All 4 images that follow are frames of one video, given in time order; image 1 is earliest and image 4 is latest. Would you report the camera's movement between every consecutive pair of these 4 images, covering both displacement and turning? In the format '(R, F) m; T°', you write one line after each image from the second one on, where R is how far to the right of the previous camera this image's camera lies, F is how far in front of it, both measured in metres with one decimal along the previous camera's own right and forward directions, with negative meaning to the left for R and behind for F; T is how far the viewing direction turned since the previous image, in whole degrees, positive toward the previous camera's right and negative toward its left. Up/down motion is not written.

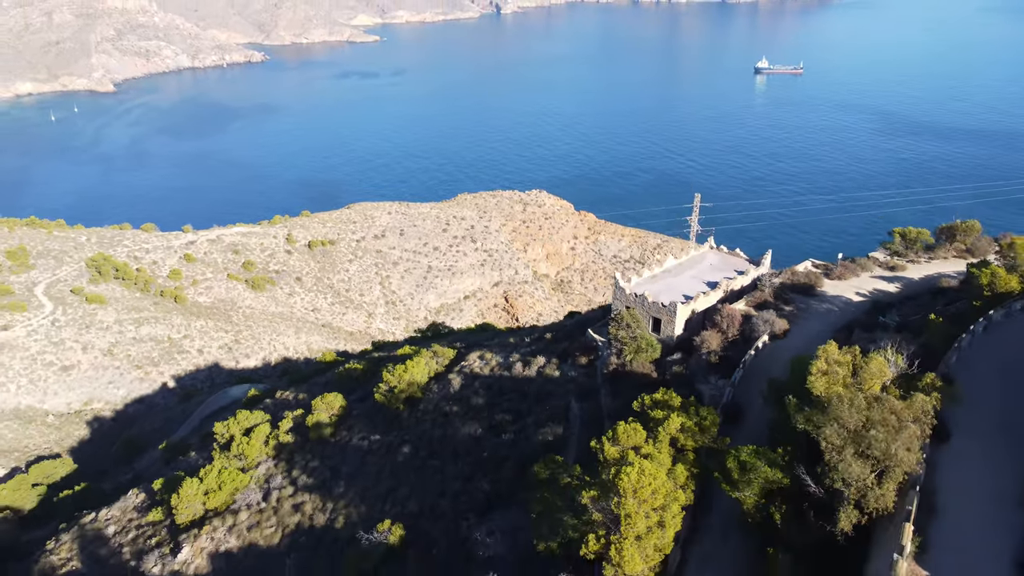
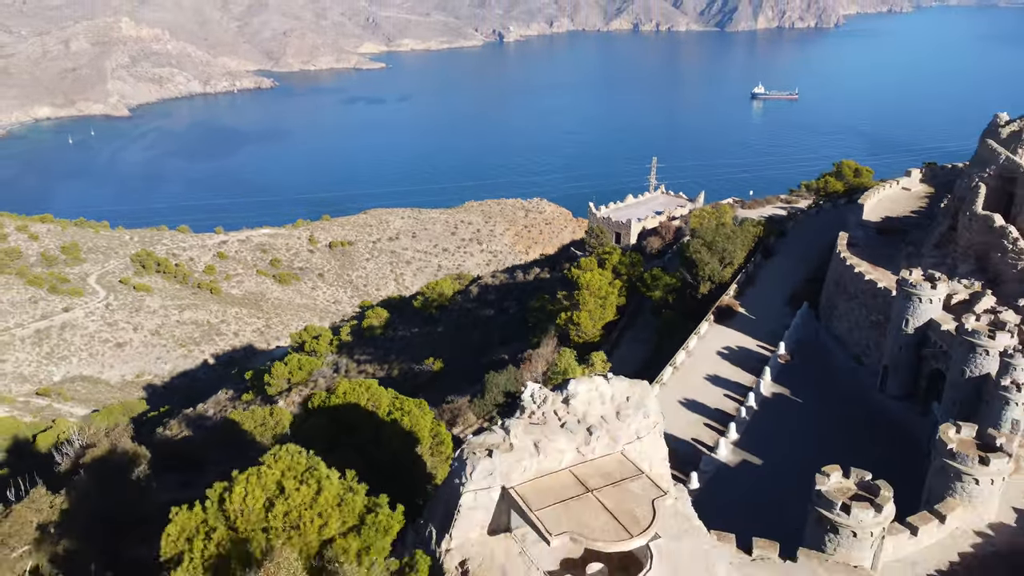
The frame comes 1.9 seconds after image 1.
(-0.1, -12.9) m; 0°
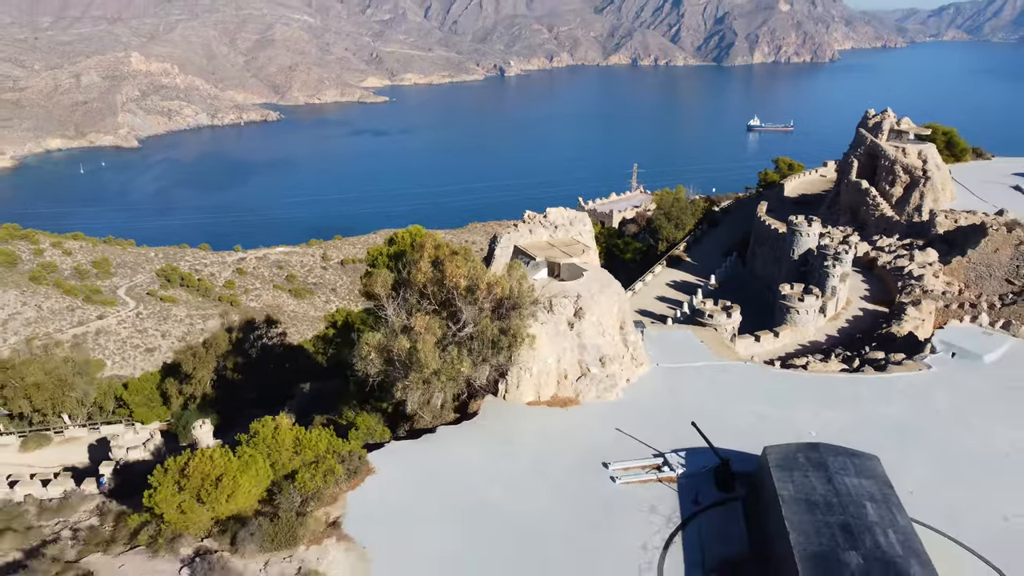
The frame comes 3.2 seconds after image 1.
(-0.1, -8.9) m; 0°
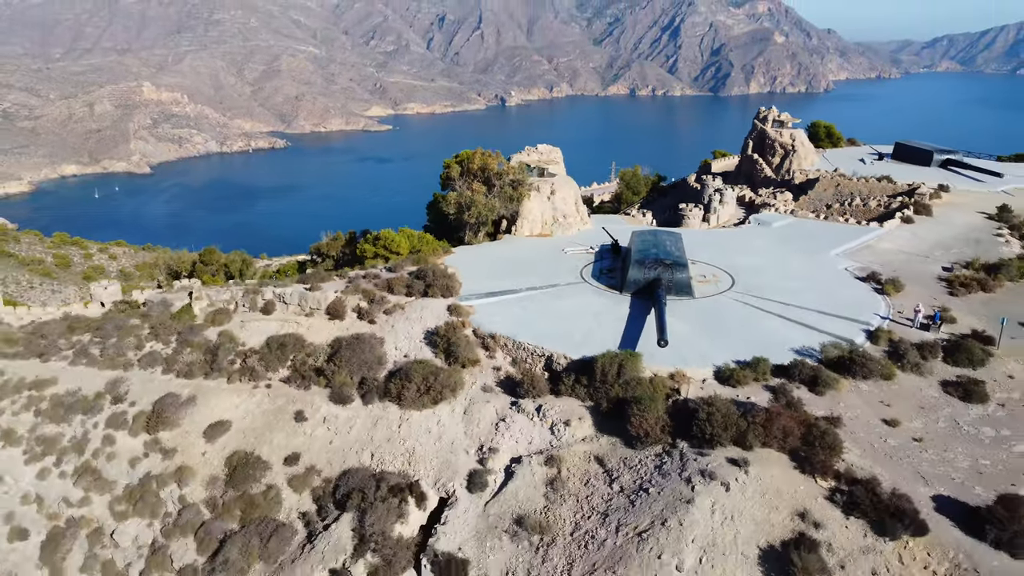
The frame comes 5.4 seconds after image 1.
(-0.2, -14.9) m; 0°
